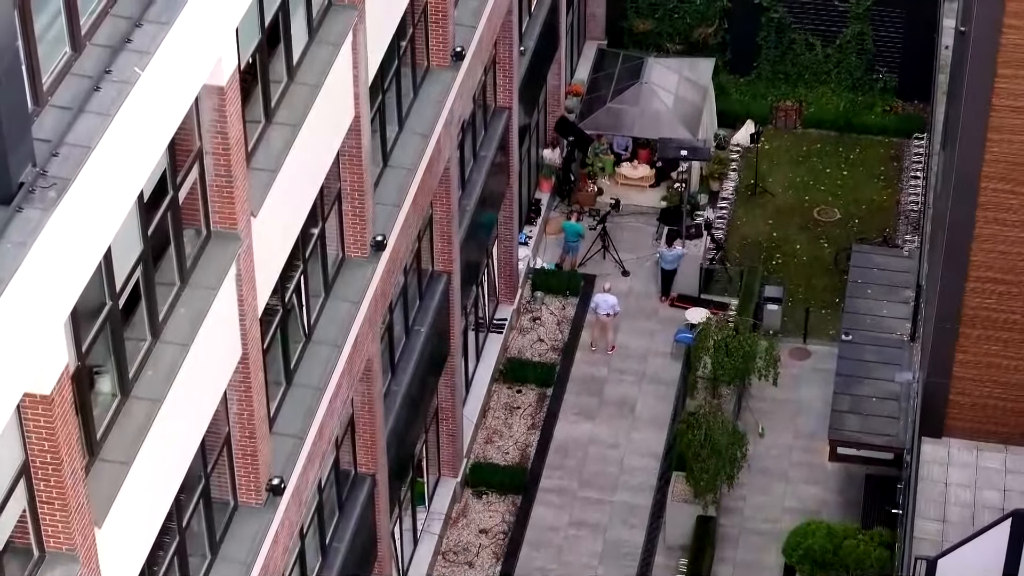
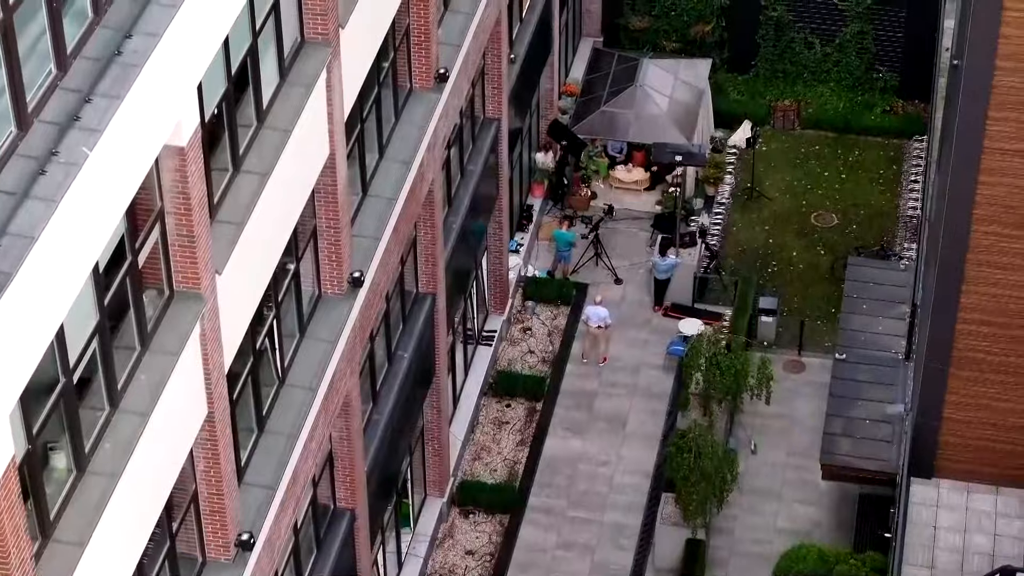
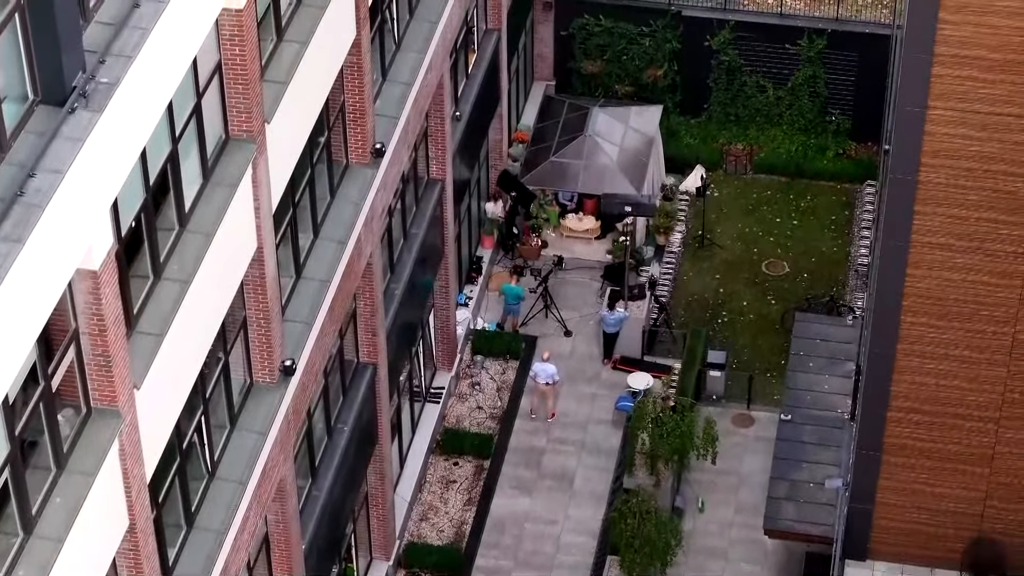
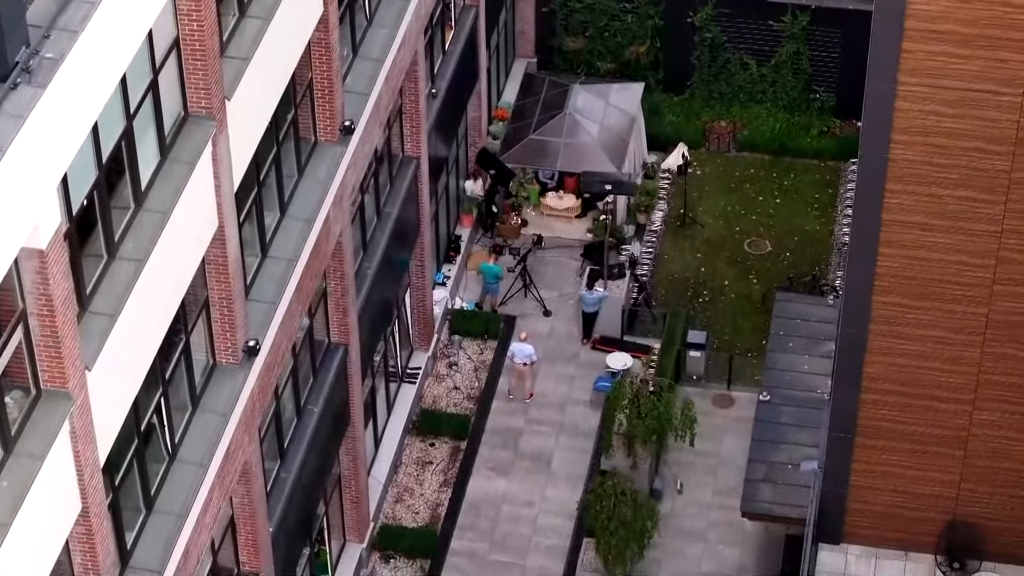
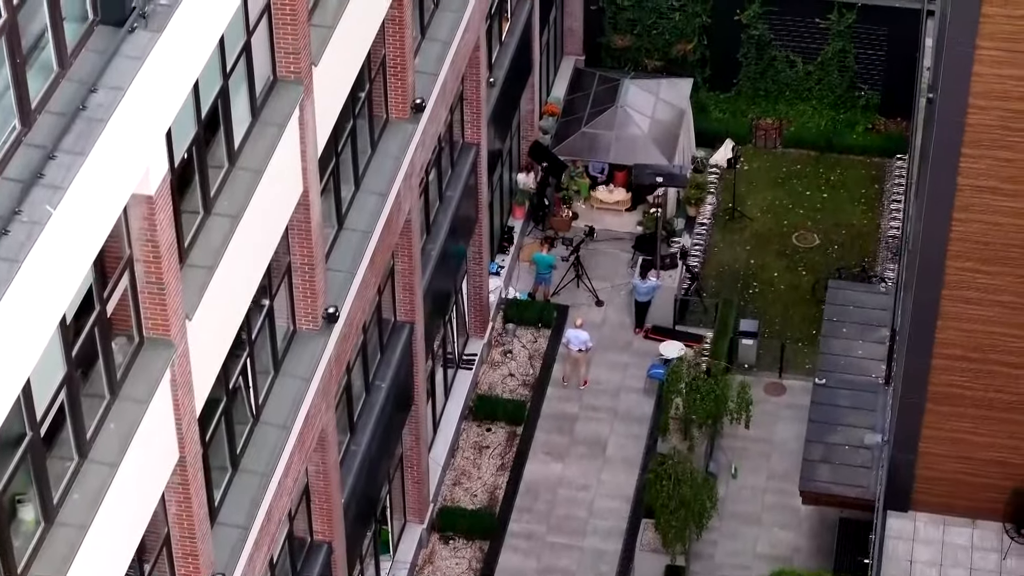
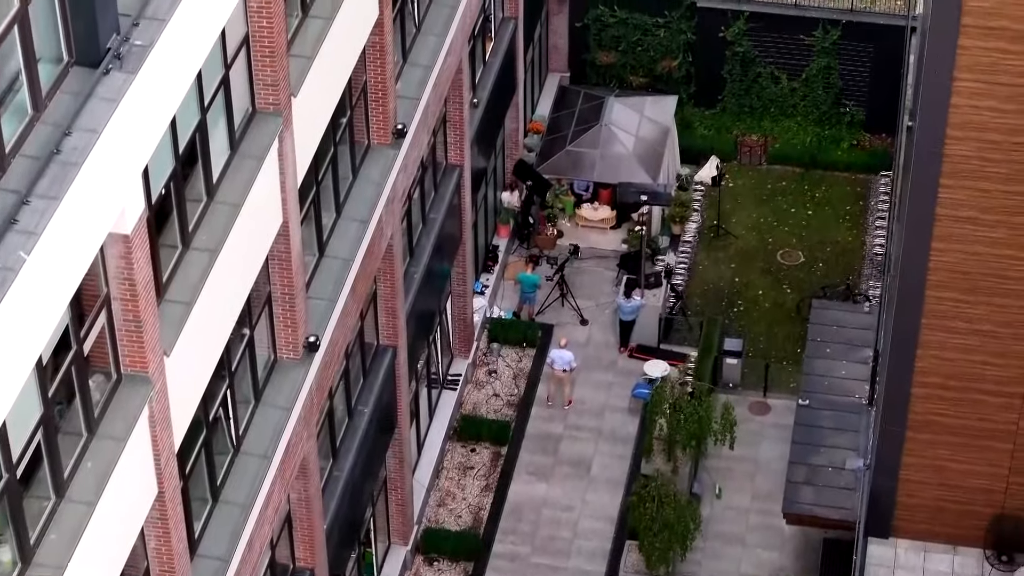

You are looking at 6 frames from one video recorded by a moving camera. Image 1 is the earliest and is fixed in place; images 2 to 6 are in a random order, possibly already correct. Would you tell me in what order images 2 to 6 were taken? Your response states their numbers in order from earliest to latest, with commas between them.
2, 5, 6, 3, 4
